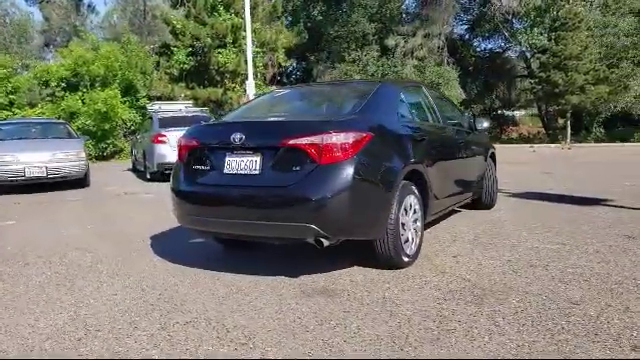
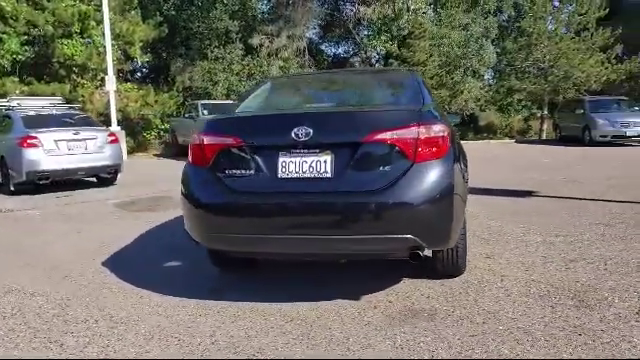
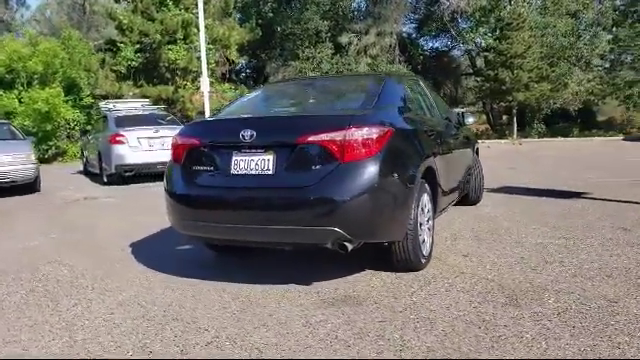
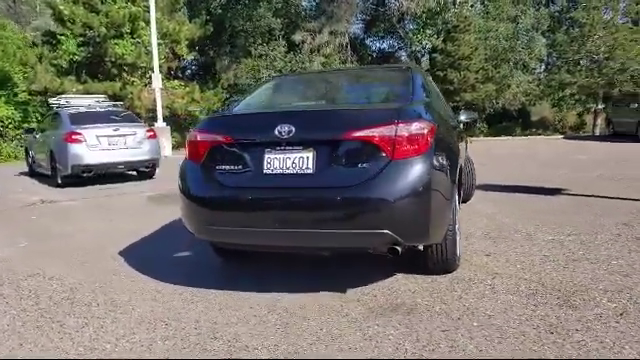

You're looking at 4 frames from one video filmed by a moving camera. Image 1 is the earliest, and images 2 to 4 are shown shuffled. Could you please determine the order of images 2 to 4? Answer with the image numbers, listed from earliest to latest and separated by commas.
3, 4, 2
